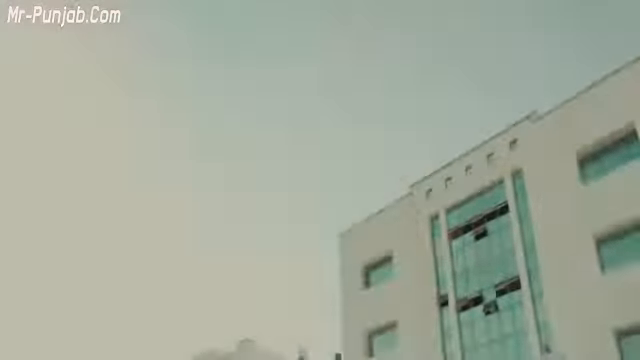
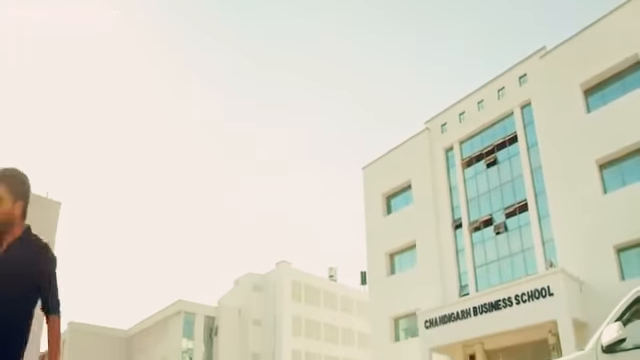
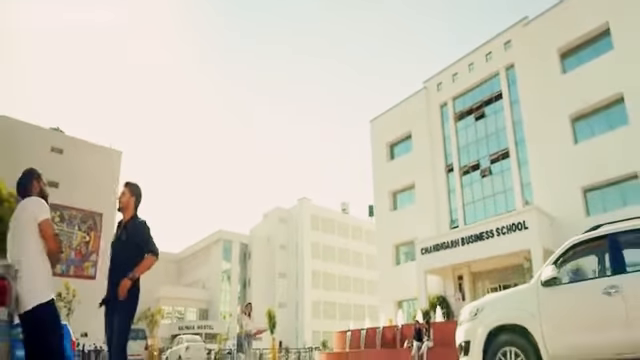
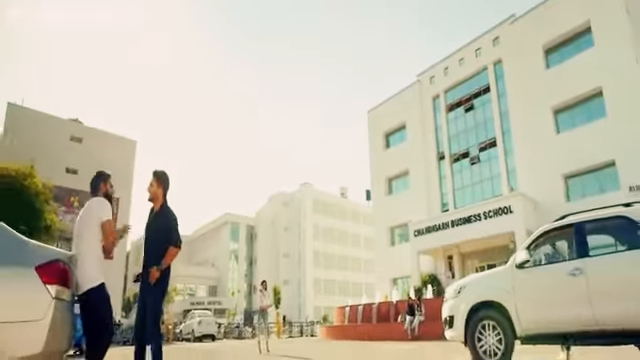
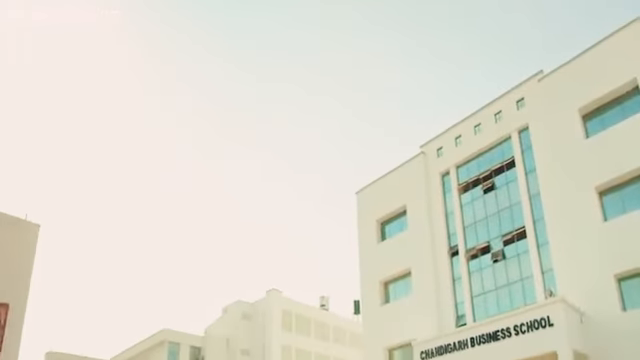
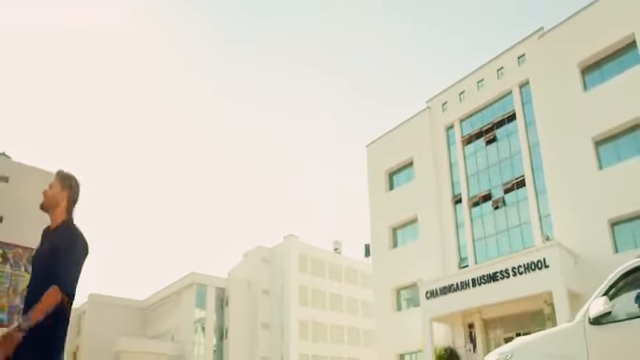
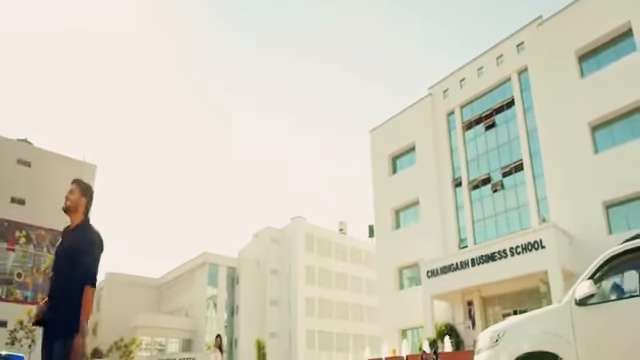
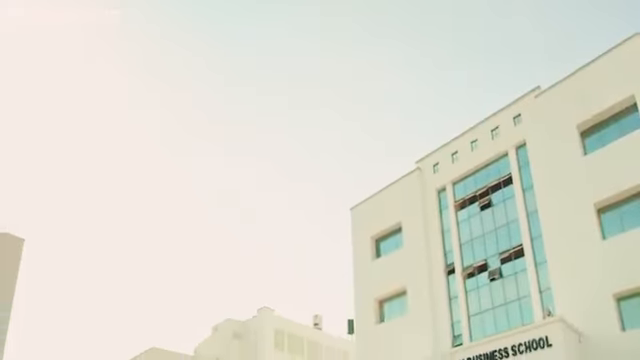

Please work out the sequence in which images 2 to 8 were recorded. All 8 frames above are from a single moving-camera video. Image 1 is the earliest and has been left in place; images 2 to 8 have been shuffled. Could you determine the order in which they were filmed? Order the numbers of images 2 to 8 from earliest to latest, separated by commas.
8, 5, 2, 6, 7, 3, 4
